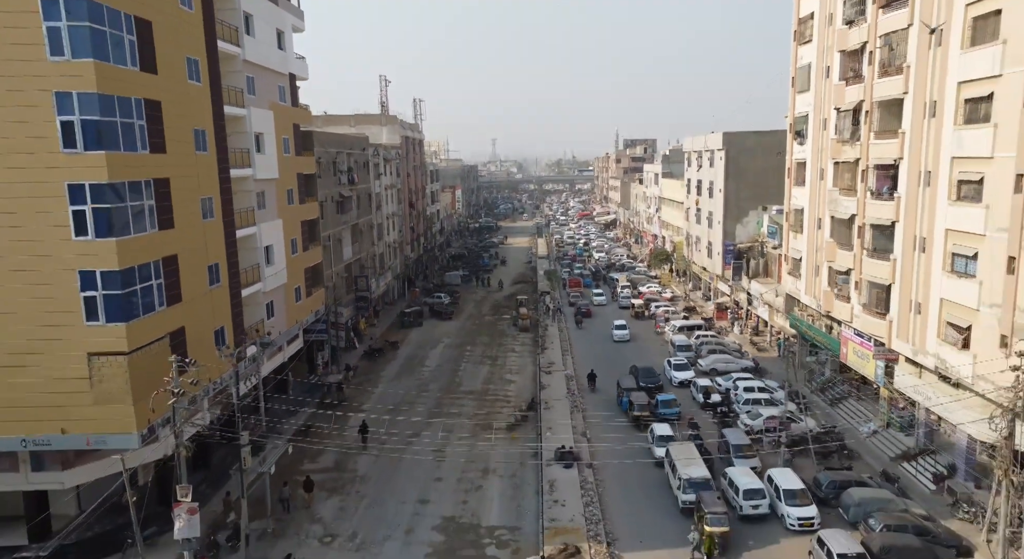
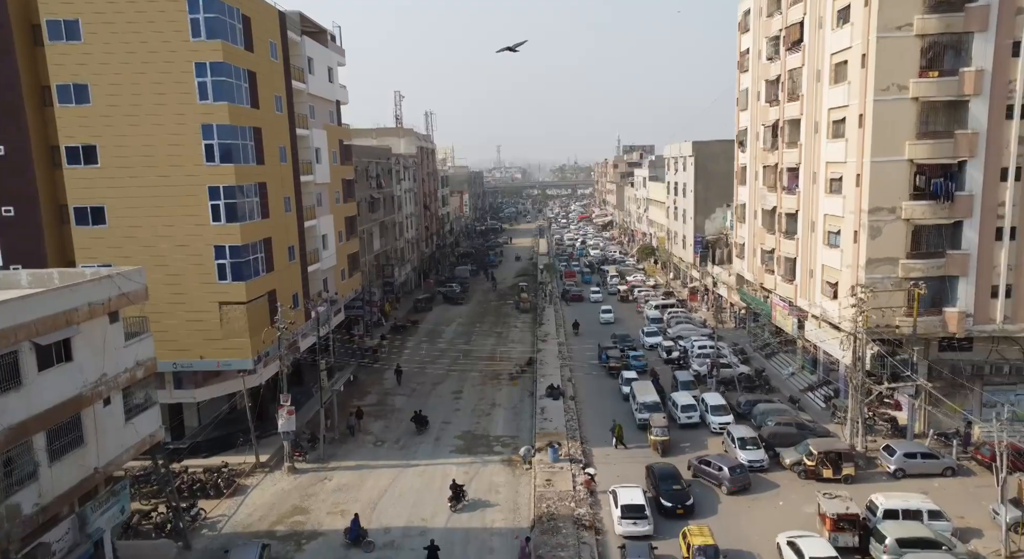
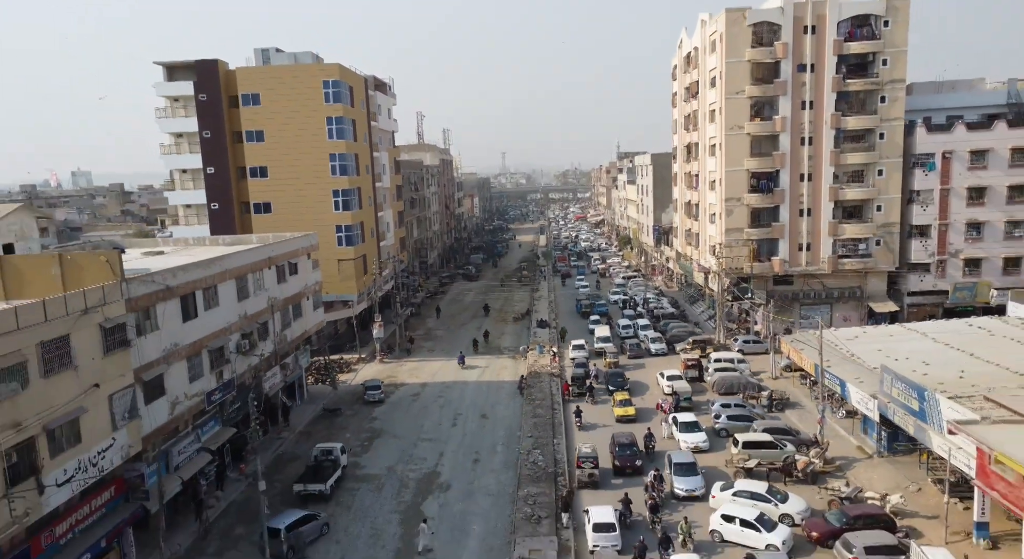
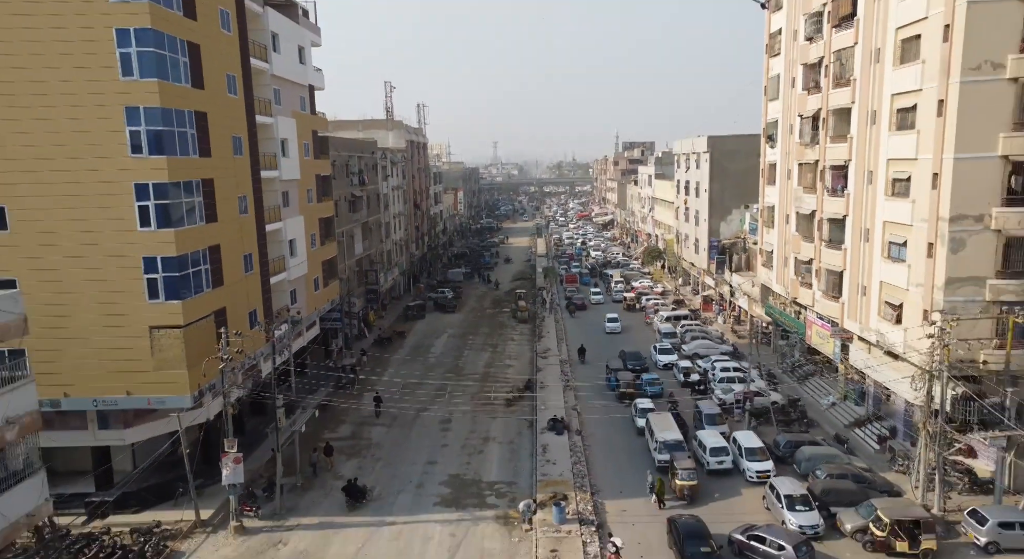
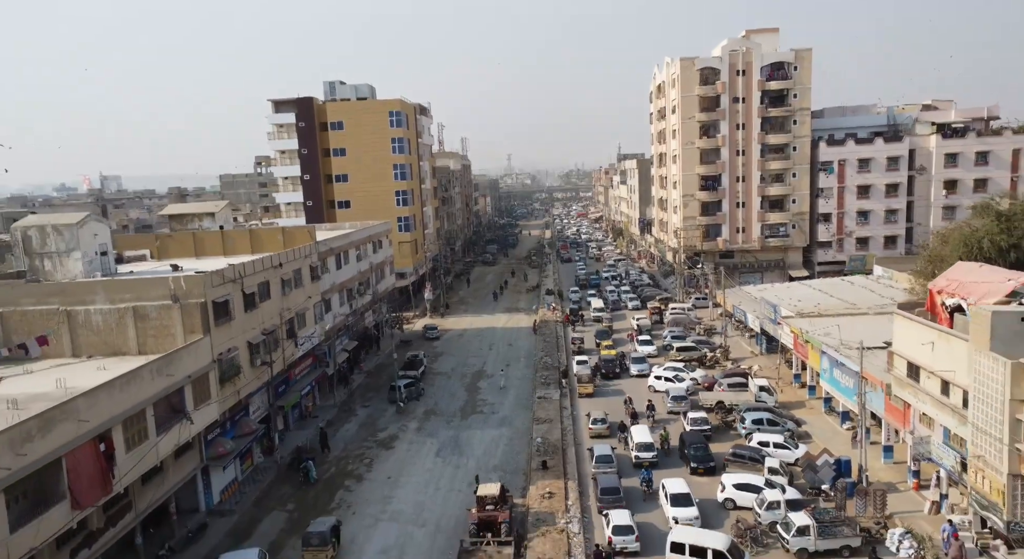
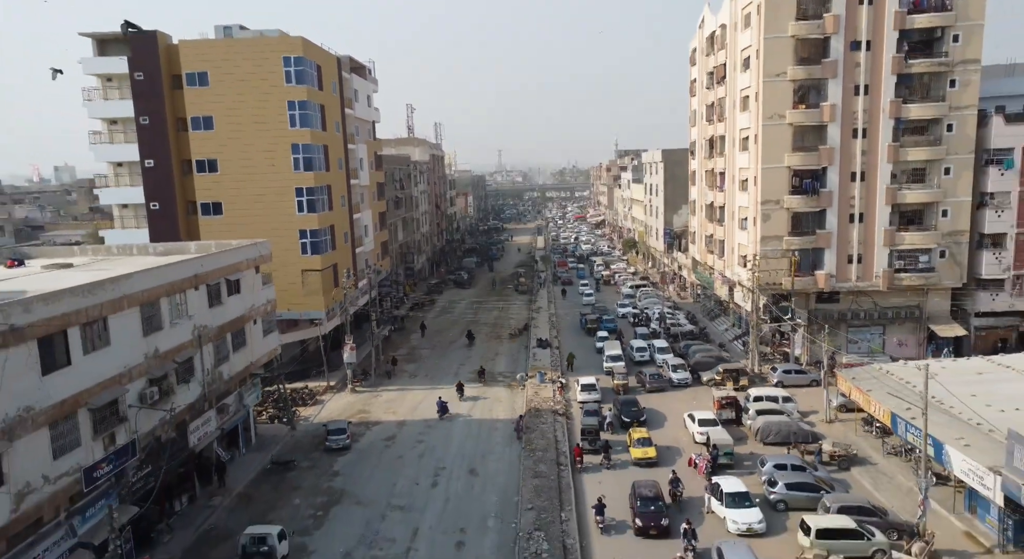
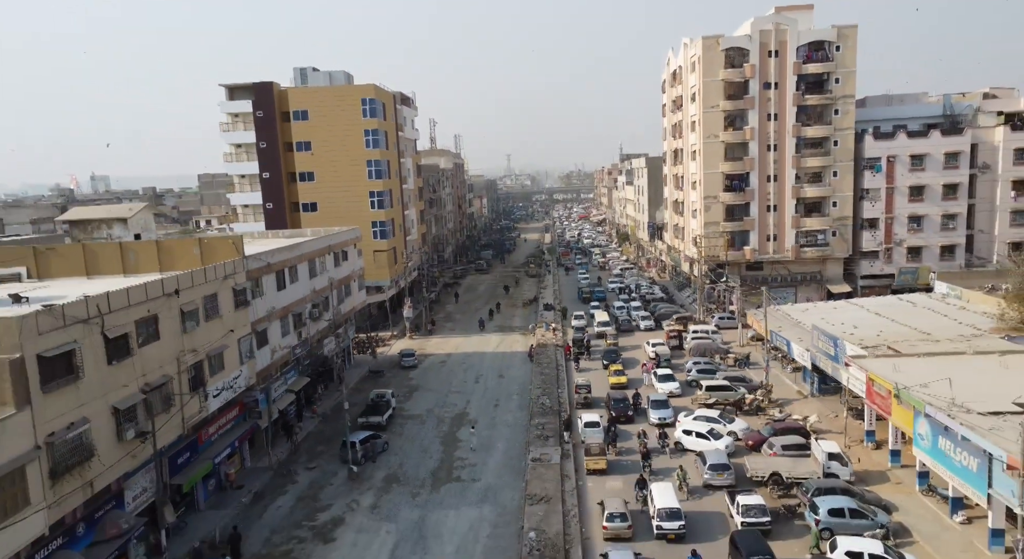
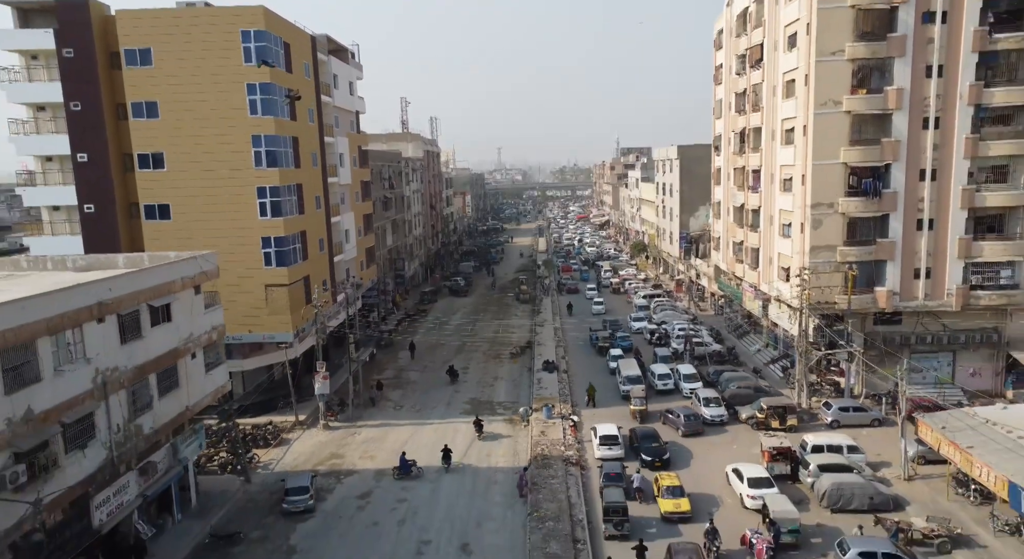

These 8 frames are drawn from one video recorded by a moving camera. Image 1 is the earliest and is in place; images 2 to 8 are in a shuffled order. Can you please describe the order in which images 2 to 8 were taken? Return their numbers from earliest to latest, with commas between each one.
4, 2, 8, 6, 3, 7, 5
